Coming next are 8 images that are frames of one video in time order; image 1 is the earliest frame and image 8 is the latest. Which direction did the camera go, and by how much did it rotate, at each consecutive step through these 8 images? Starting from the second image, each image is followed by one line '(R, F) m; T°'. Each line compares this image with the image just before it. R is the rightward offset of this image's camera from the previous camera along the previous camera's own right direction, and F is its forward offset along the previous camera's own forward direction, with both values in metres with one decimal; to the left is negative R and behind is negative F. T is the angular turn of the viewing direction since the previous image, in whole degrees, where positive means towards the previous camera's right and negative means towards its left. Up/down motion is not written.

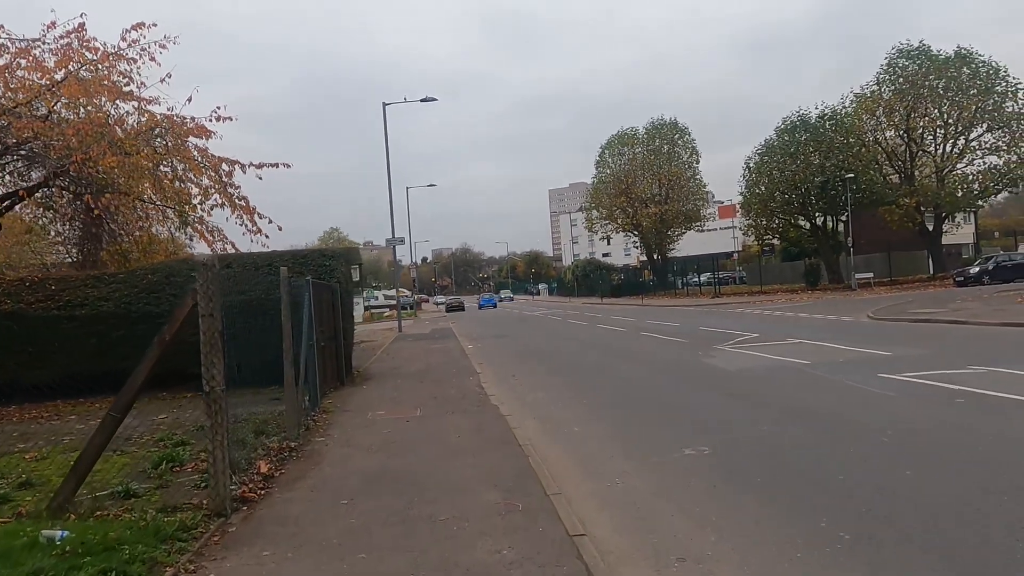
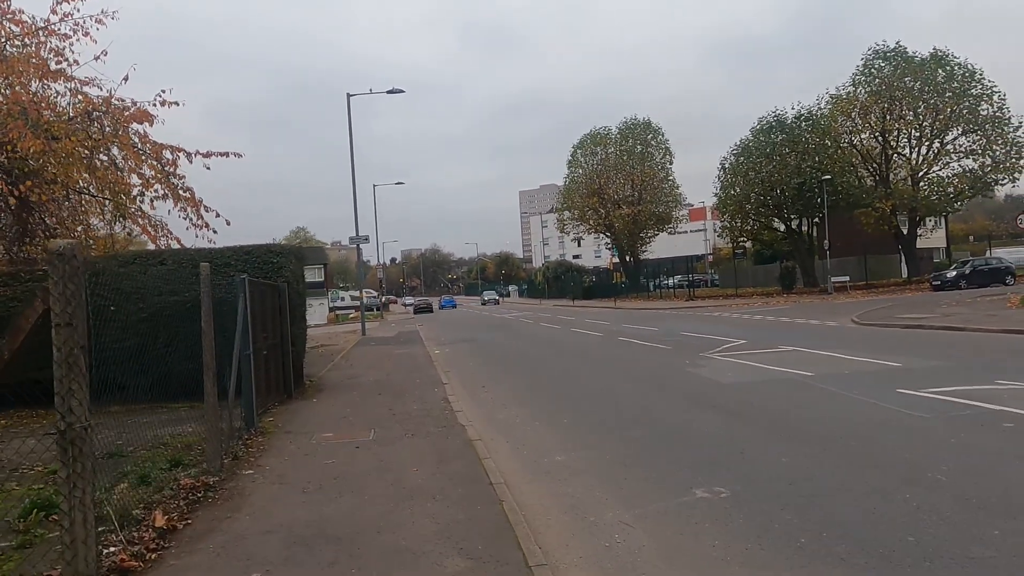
(0.0, +1.5) m; +2°
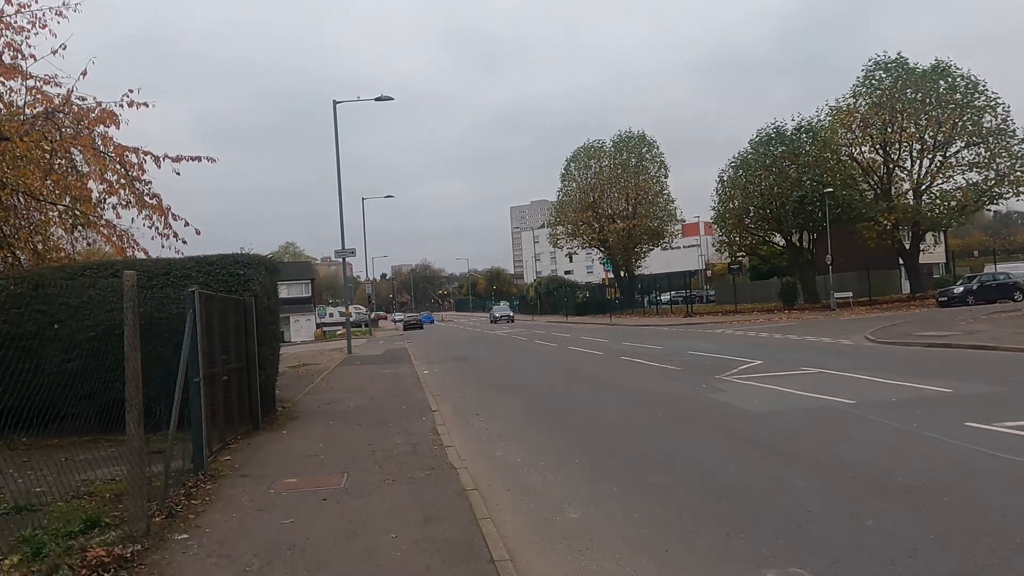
(-0.1, +1.5) m; +1°
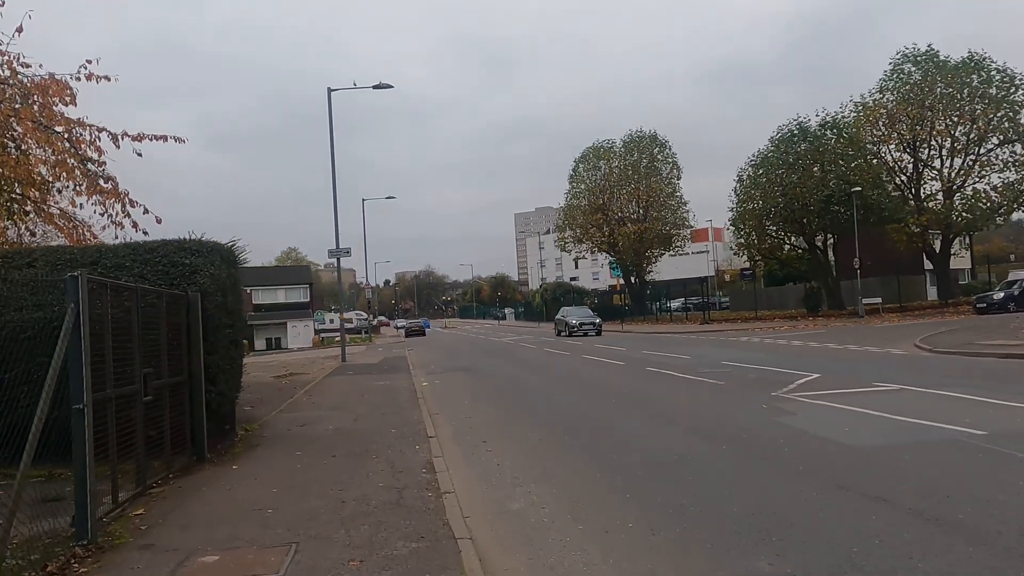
(-0.2, +2.5) m; 0°
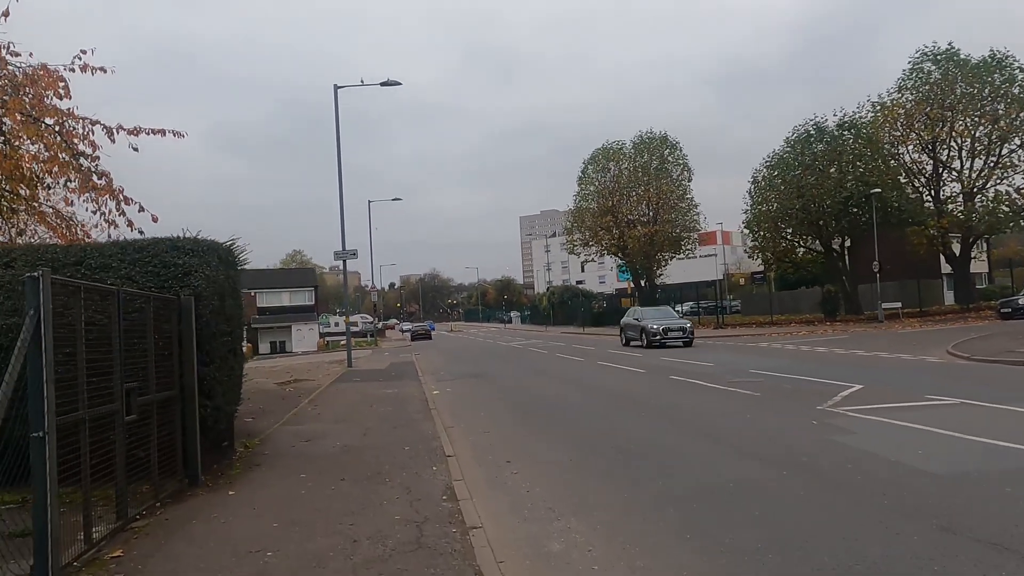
(-0.3, +0.9) m; 0°
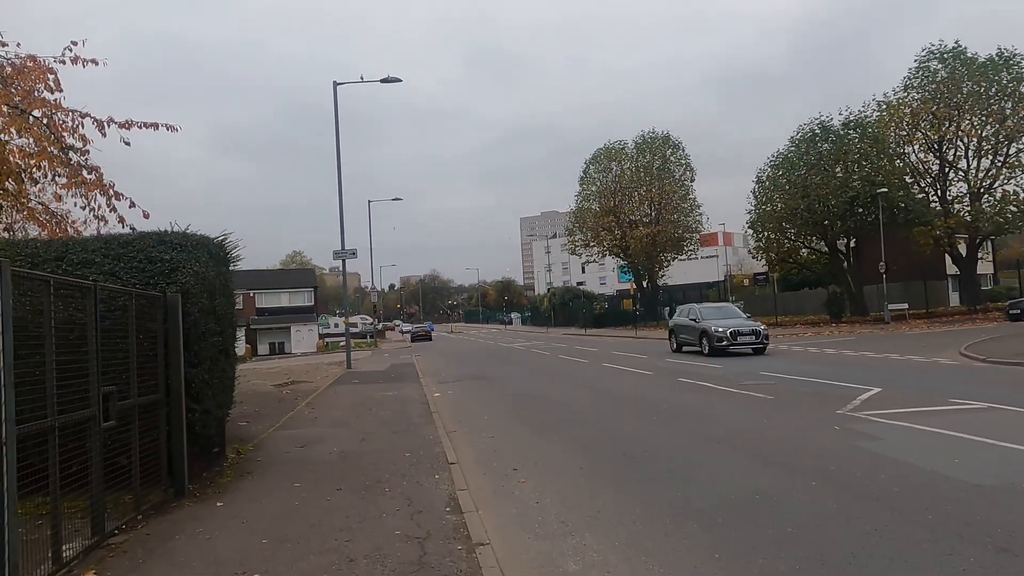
(-0.1, +0.5) m; 0°
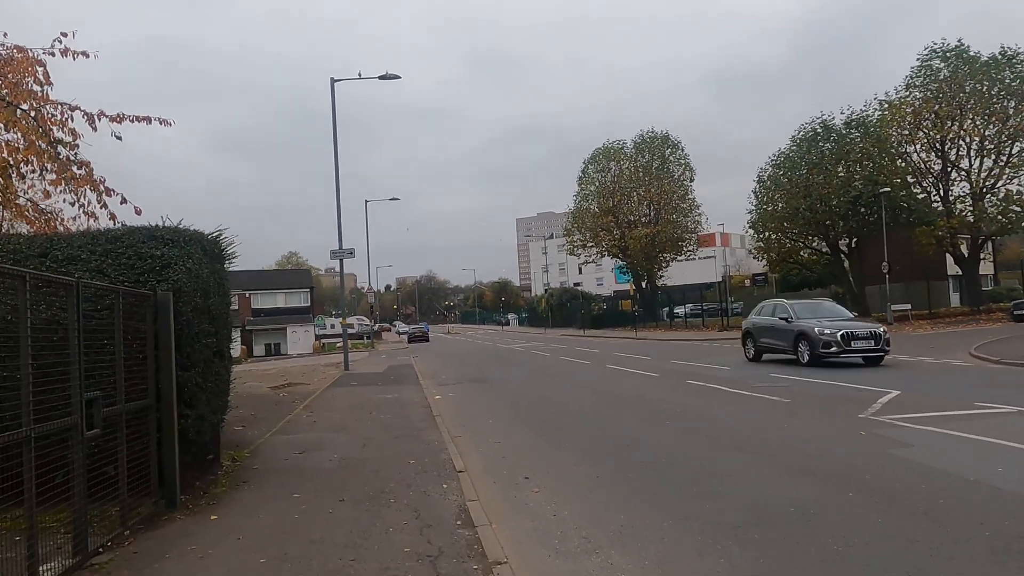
(-0.2, +0.4) m; 0°
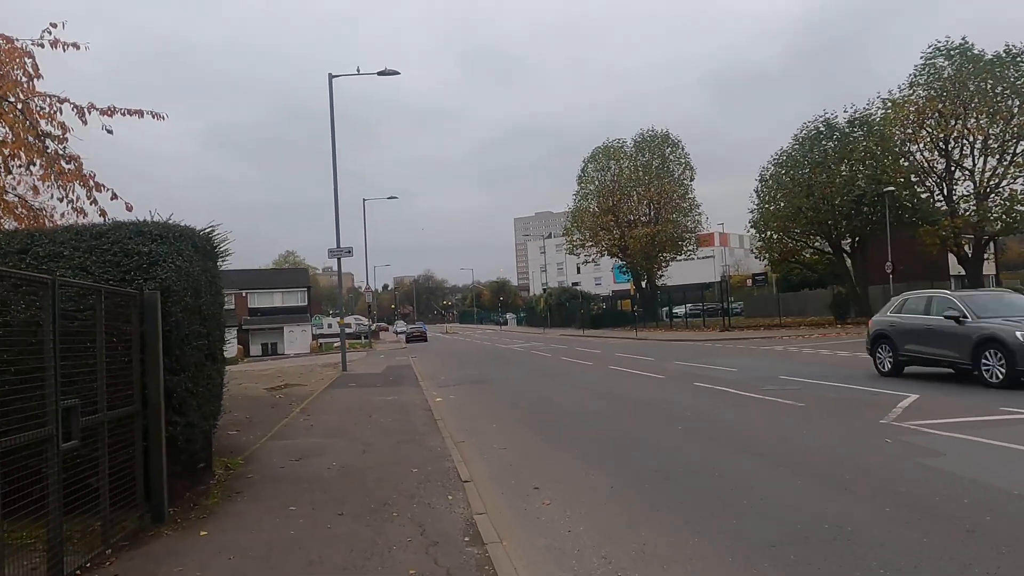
(-0.1, +0.4) m; 0°
